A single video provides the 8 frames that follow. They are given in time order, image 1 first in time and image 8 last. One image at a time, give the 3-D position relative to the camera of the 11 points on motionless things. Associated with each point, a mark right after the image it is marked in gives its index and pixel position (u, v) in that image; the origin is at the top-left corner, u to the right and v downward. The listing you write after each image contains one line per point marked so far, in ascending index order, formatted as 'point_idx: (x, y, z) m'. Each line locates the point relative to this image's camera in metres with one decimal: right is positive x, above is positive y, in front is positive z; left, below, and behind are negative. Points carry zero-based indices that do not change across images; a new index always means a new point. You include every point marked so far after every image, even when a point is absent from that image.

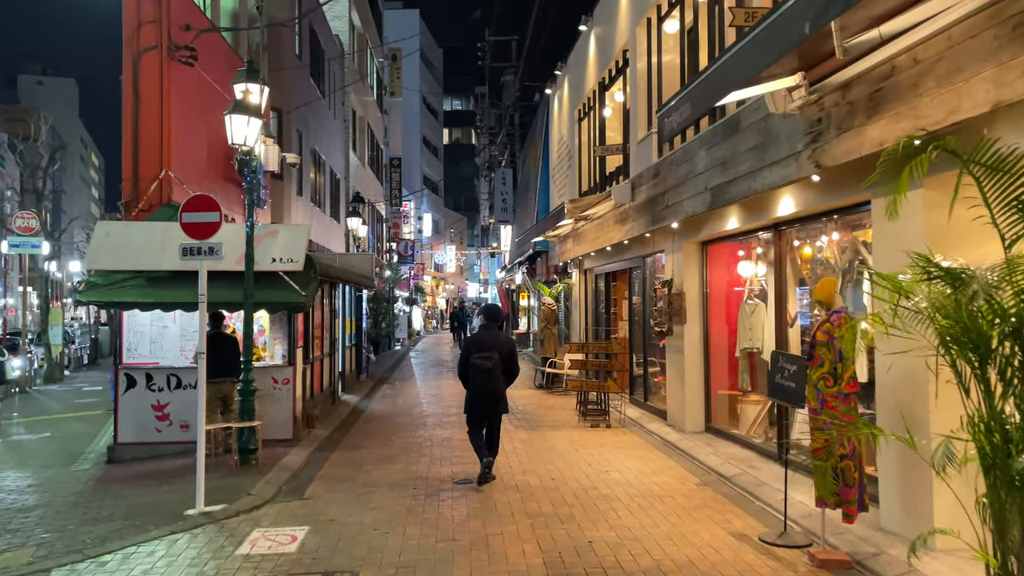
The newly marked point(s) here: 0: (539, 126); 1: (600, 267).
0: (+0.7, +4.1, +19.6) m
1: (+1.7, +0.4, +14.9) m
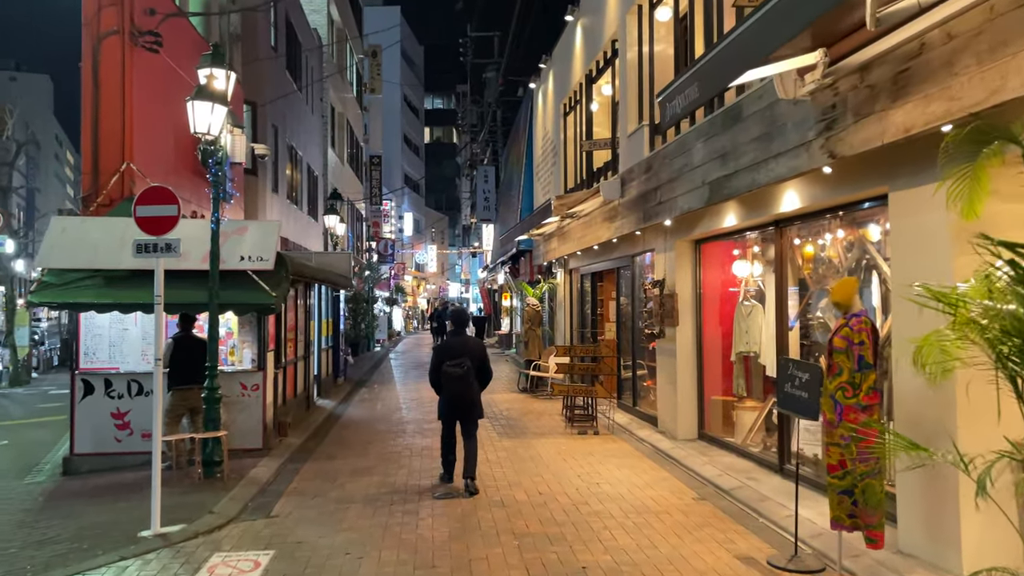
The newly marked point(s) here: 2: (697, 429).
0: (+0.2, +4.1, +19.1) m
1: (+1.4, +0.4, +14.4) m
2: (+2.2, -1.7, +9.5) m
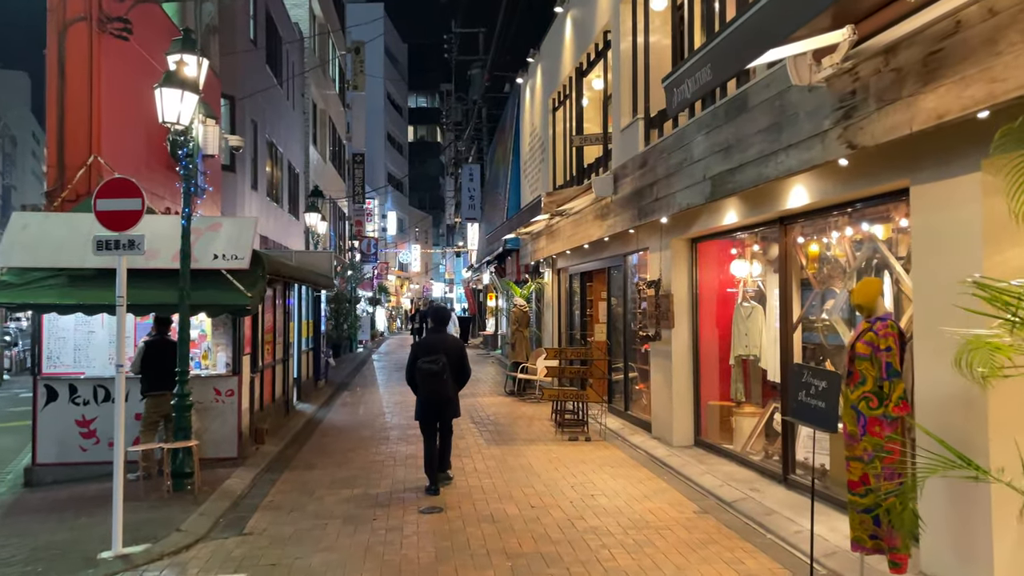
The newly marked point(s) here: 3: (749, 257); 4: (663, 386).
0: (-0.1, +4.1, +18.7) m
1: (+1.1, +0.4, +14.0) m
2: (+2.1, -1.7, +9.1) m
3: (+2.5, +0.3, +8.4) m
4: (+1.8, -1.2, +9.4) m
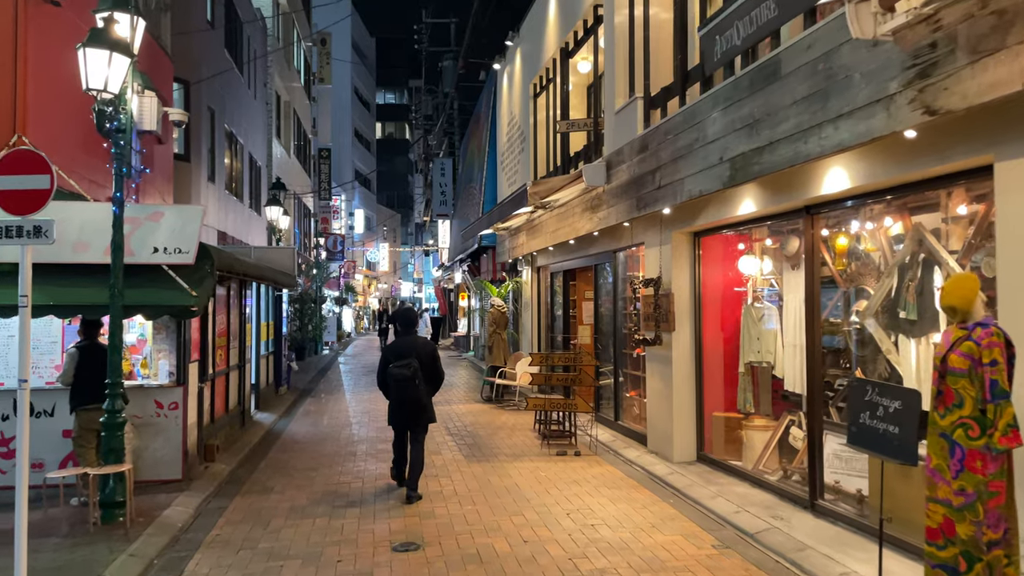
0: (-0.6, +4.1, +17.7) m
1: (+0.8, +0.4, +13.1) m
2: (+1.9, -1.7, +8.3) m
3: (+2.4, +0.3, +7.6) m
4: (+1.6, -1.2, +8.5) m
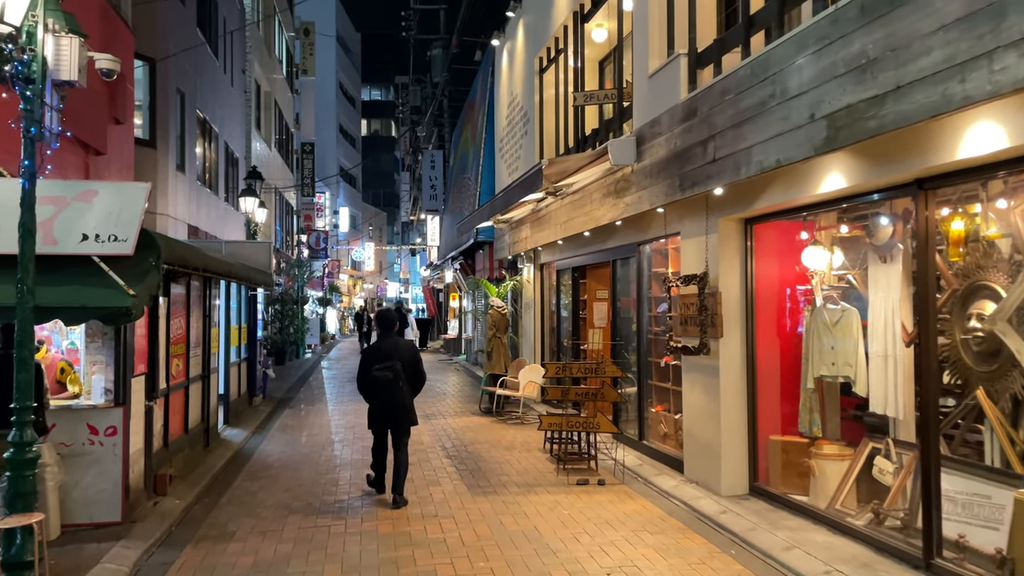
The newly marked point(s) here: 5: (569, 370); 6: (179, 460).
0: (-0.7, +4.1, +16.3) m
1: (+0.8, +0.4, +11.7) m
2: (+2.0, -1.7, +6.9) m
3: (+2.5, +0.4, +6.2) m
4: (+1.7, -1.1, +7.1) m
5: (+0.6, -0.9, +8.8) m
6: (-3.4, -1.8, +8.1) m
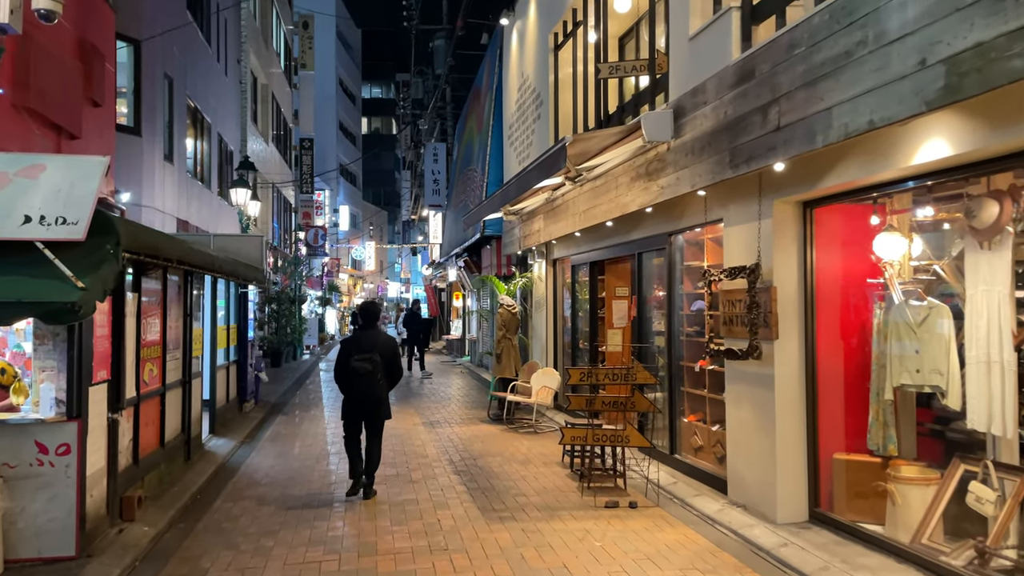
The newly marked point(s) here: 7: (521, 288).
0: (-0.5, +4.1, +15.4) m
1: (+1.0, +0.4, +10.7) m
2: (+2.2, -1.6, +5.9) m
3: (+2.7, +0.4, +5.2) m
4: (+1.9, -1.1, +6.1) m
5: (+0.7, -0.9, +7.8) m
6: (-3.2, -1.7, +7.1) m
7: (+0.1, 0.0, +13.6) m
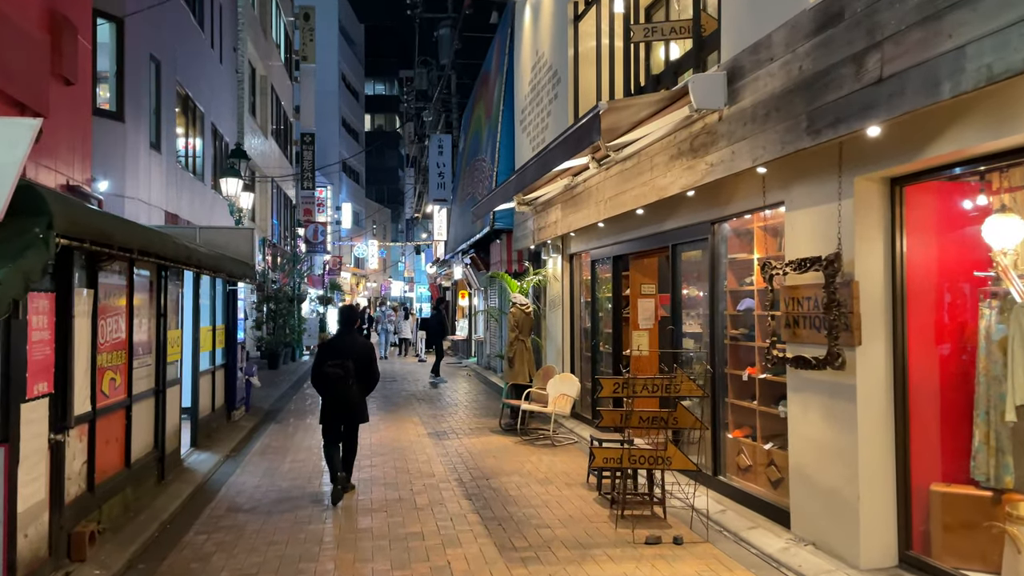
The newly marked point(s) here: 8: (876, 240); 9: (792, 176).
0: (-0.3, +4.2, +14.3) m
1: (+1.1, +0.5, +9.7) m
2: (+2.4, -1.6, +4.9) m
3: (+2.8, +0.4, +4.2) m
4: (+2.1, -1.1, +5.1) m
5: (+0.9, -0.8, +6.8) m
6: (-3.1, -1.7, +6.1) m
7: (+0.3, 0.0, +12.5) m
8: (+2.3, +0.3, +5.0) m
9: (+1.9, +0.8, +5.5) m
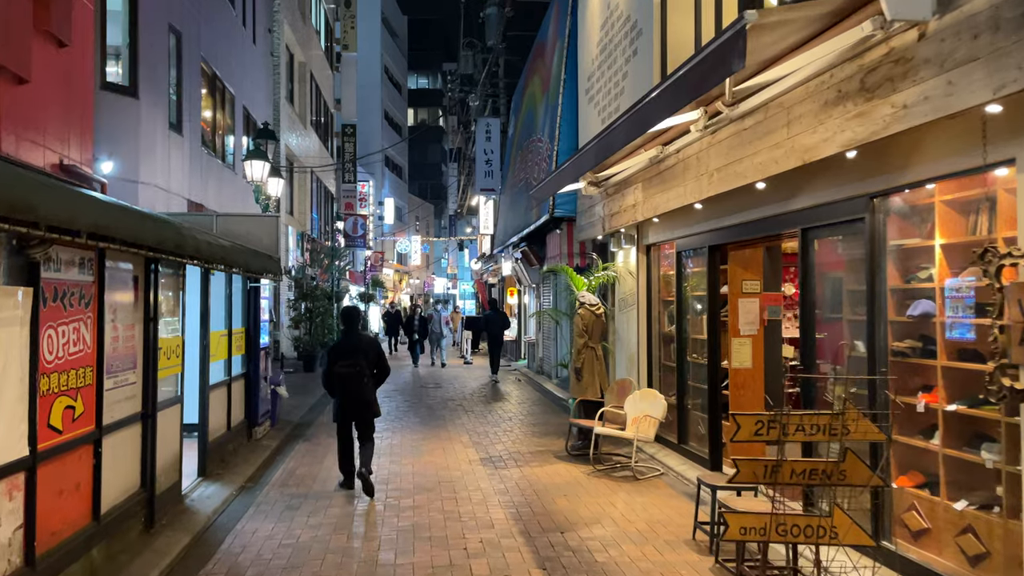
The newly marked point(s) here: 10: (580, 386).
0: (+0.7, +4.2, +12.6) m
1: (+1.9, +0.5, +7.9) m
2: (+2.8, -1.6, +3.1) m
3: (+3.3, +0.4, +2.3) m
4: (+2.5, -1.1, +3.3) m
5: (+1.5, -0.8, +5.0) m
6: (-2.5, -1.7, +4.6) m
7: (+1.2, +0.1, +10.8) m
8: (+2.7, +0.3, +3.1) m
9: (+2.4, +0.8, +3.7) m
10: (+0.8, -1.1, +8.9) m
